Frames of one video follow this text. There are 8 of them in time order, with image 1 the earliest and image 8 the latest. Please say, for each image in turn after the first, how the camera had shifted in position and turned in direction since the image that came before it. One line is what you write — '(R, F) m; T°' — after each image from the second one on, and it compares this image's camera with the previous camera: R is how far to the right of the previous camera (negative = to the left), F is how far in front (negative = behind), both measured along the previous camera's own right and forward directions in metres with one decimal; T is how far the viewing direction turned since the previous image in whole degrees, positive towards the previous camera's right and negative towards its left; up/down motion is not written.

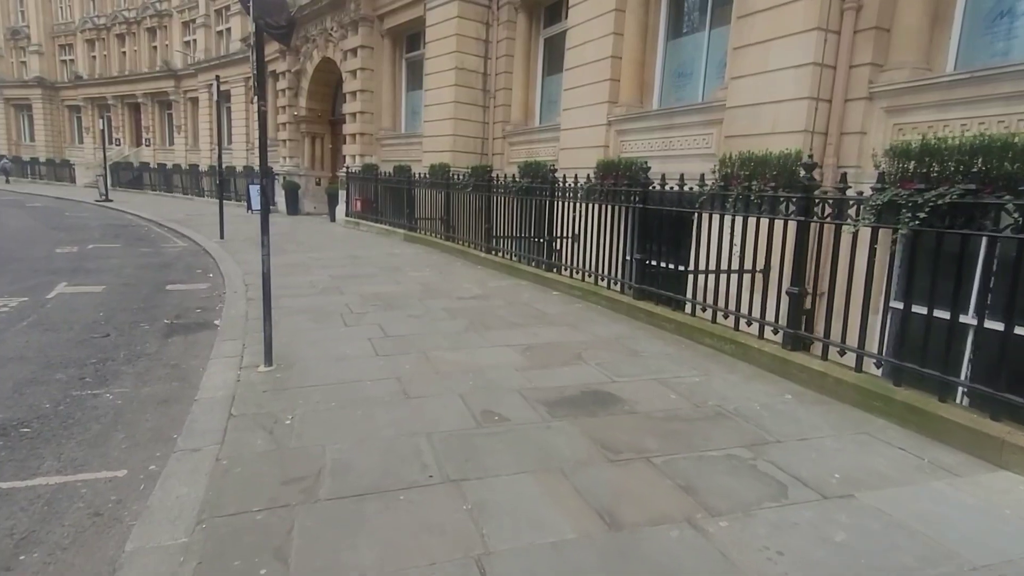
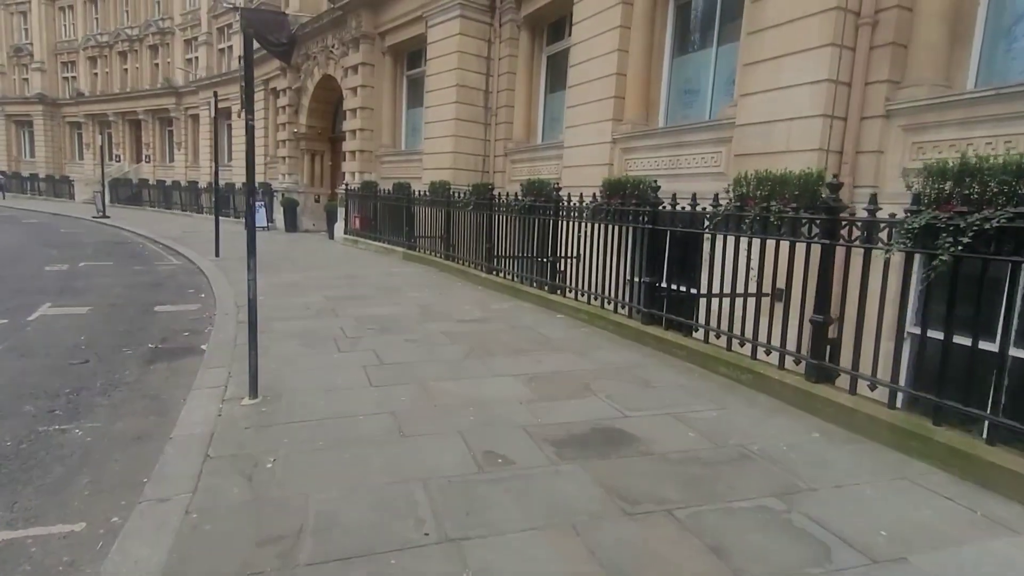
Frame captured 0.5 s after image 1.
(0.0, +0.3) m; 0°
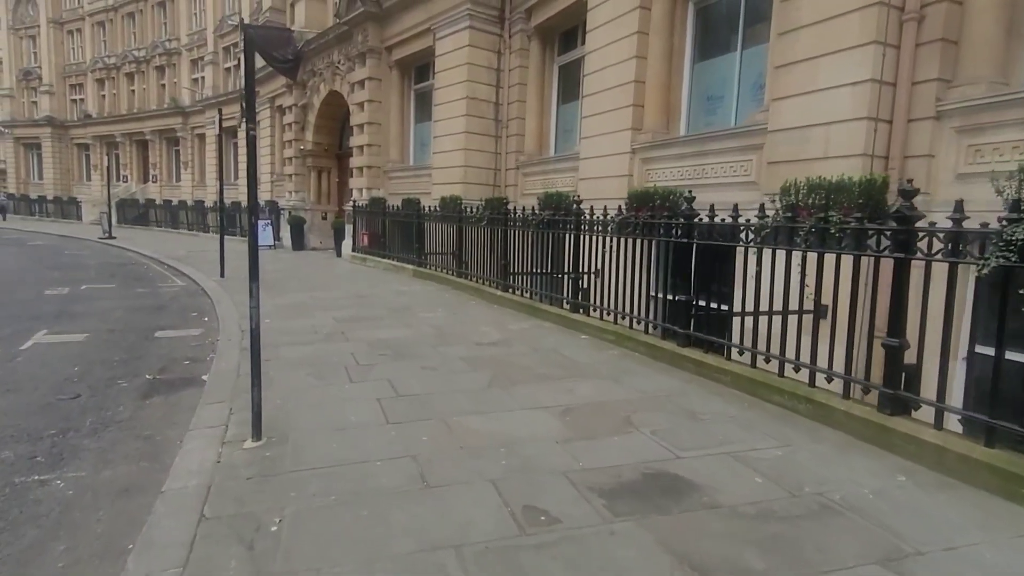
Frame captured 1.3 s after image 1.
(-0.2, +0.5) m; -1°
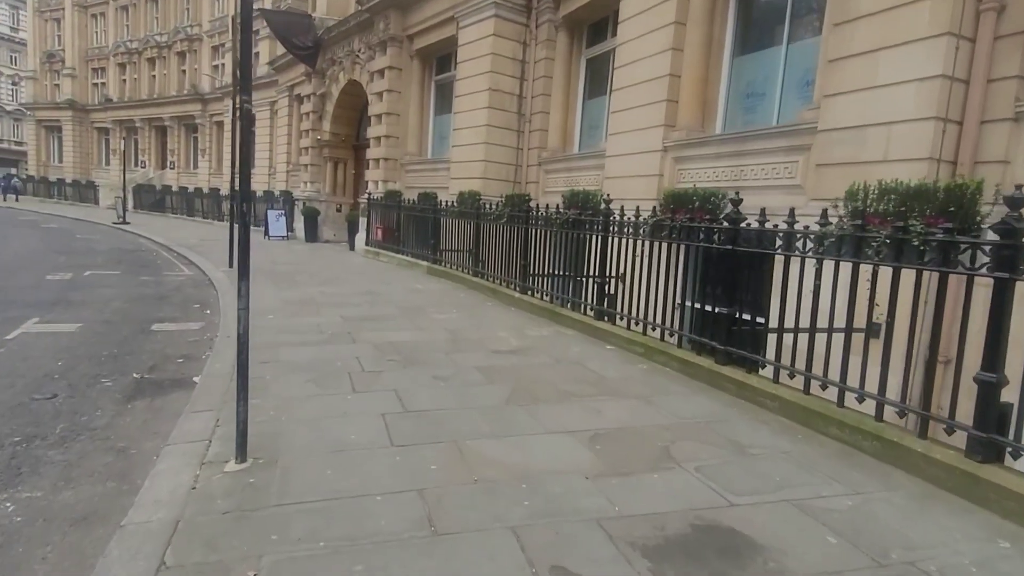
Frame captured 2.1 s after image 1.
(-0.1, +0.6) m; -1°
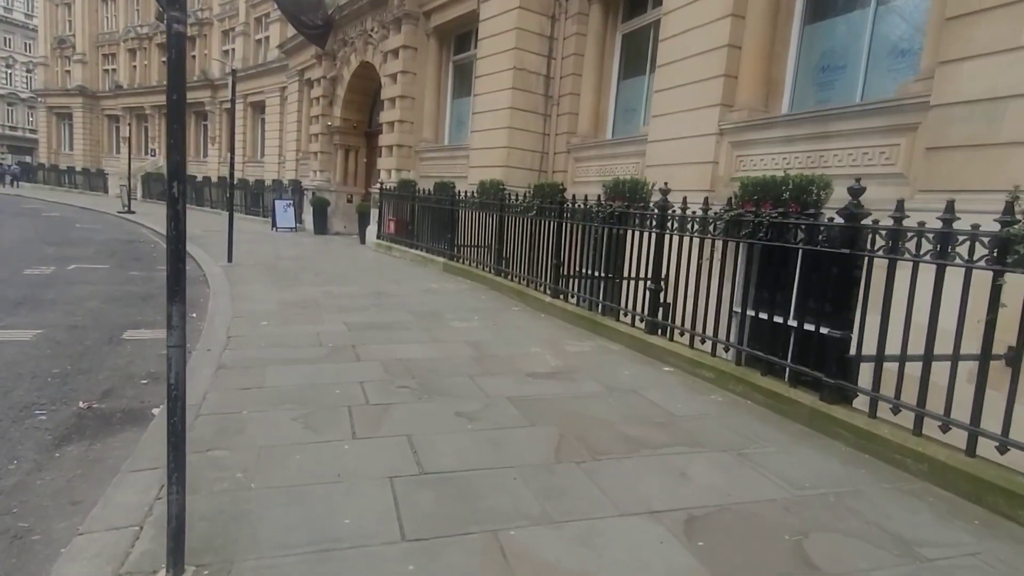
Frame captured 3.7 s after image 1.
(-0.2, +1.2) m; -1°
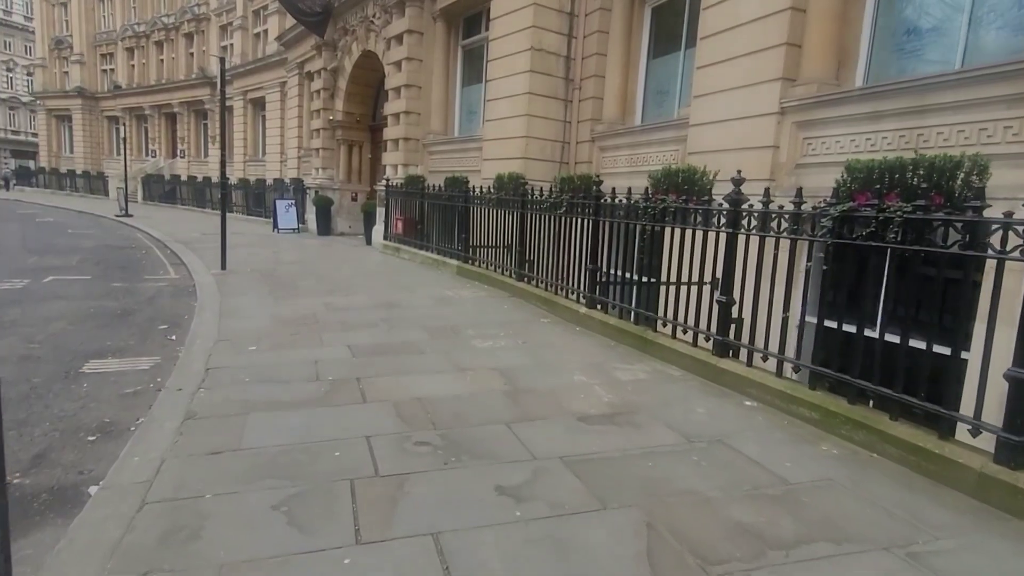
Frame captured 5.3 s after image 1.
(-0.3, +1.1) m; -1°
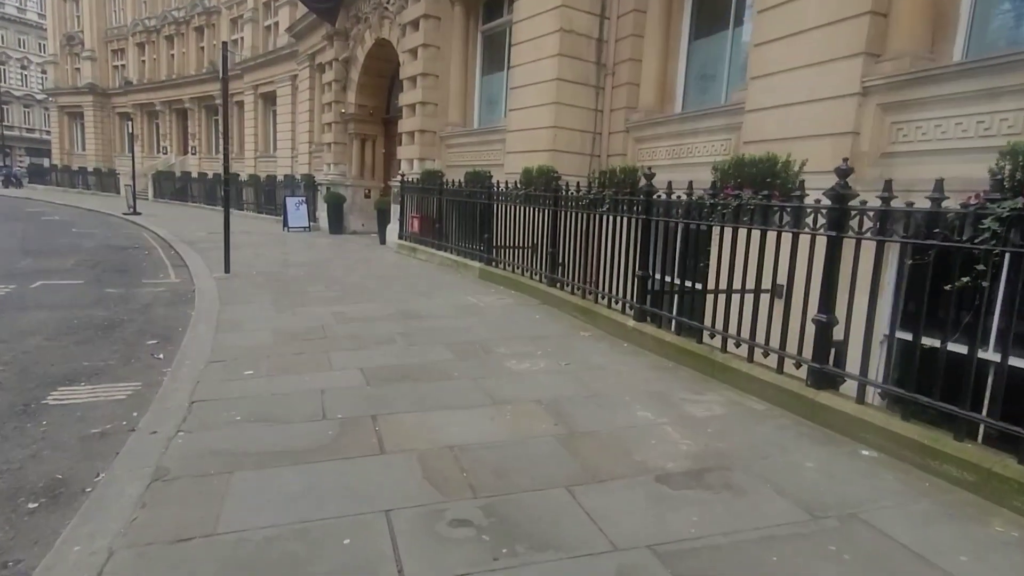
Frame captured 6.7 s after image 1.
(-0.2, +0.9) m; -1°
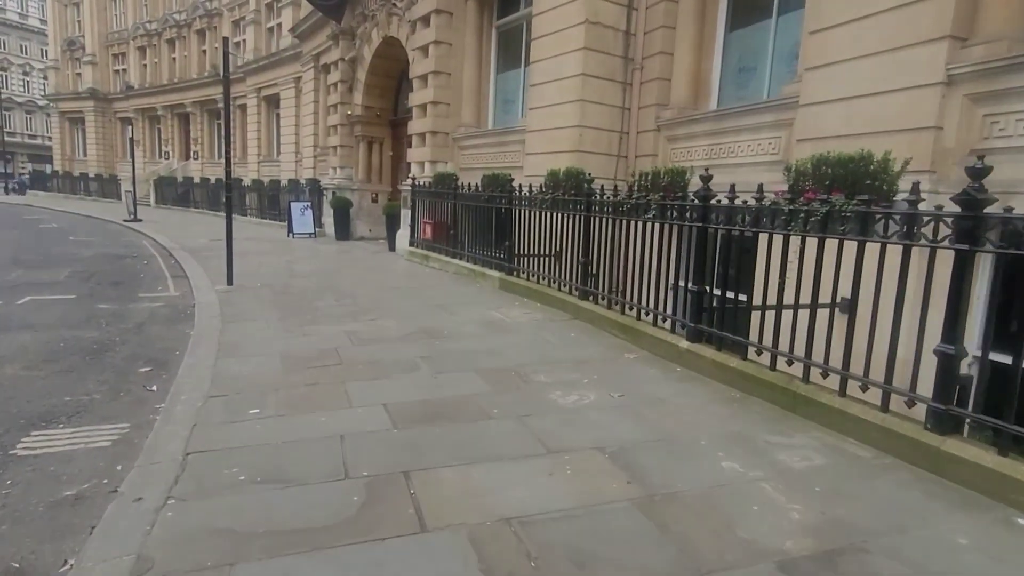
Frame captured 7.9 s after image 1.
(-0.3, +0.7) m; 0°
